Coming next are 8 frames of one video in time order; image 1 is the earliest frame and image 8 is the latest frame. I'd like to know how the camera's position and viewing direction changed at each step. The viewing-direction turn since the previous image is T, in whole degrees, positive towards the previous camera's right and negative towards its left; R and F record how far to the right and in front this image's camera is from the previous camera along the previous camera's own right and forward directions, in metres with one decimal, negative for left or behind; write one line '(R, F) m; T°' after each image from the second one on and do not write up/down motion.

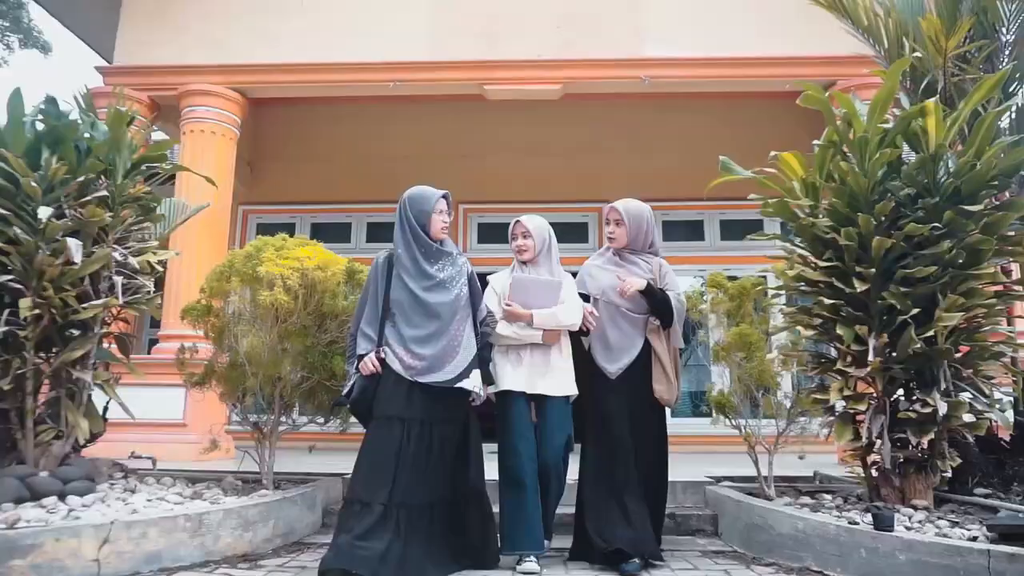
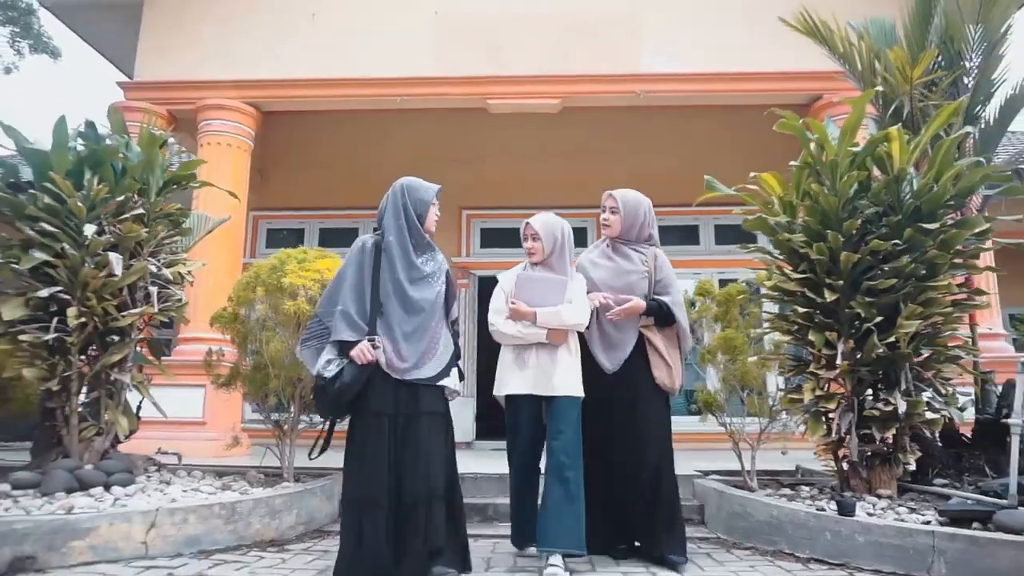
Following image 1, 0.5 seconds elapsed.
(0.0, -0.3) m; 0°
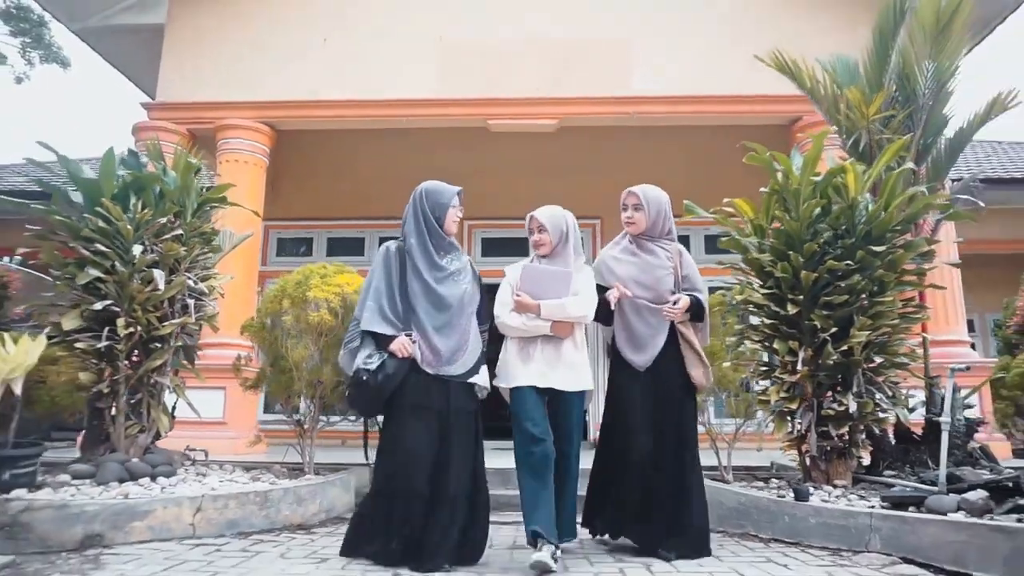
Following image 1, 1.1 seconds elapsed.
(0.0, -0.4) m; 0°
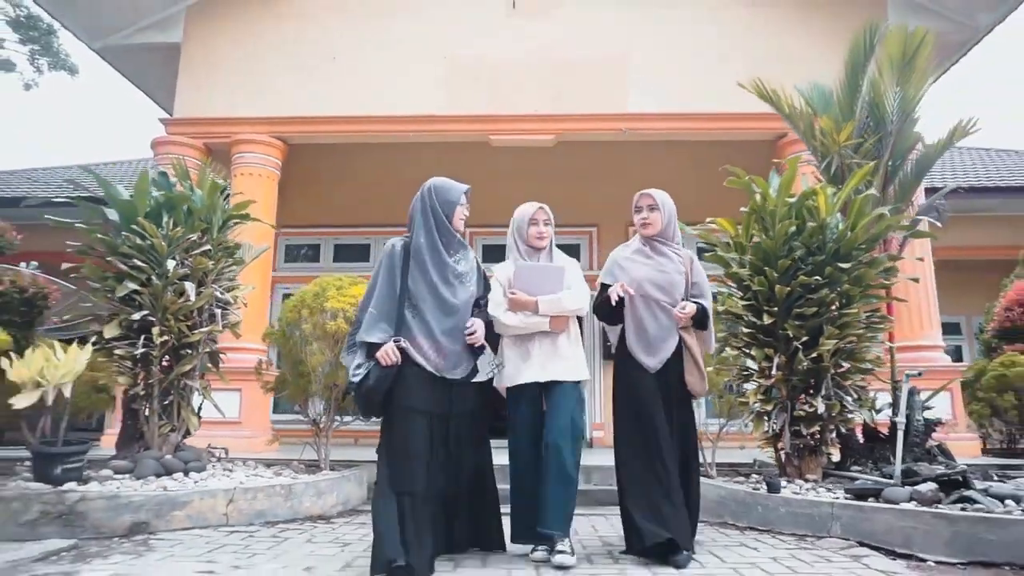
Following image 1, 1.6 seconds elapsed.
(0.0, -0.4) m; 0°
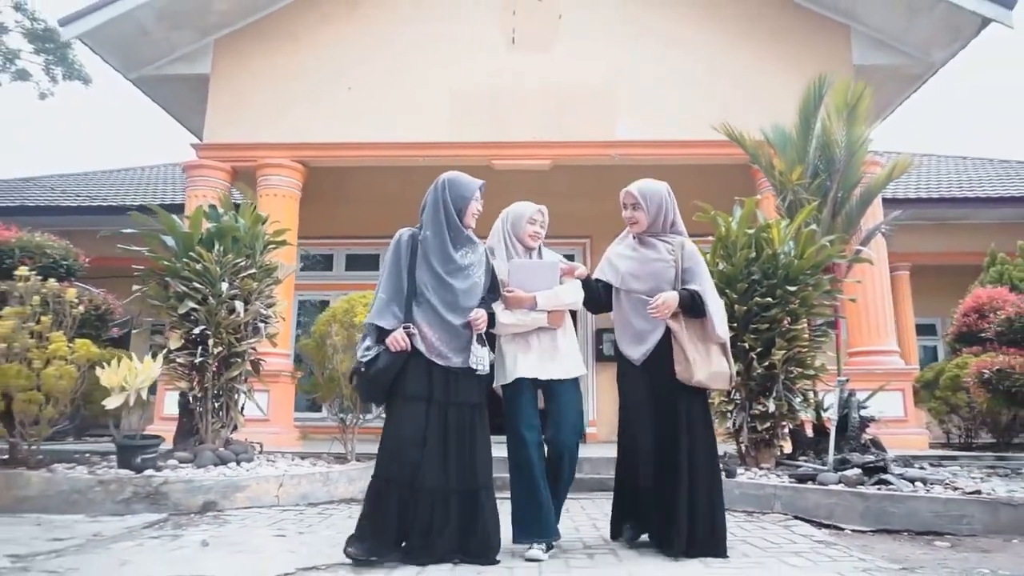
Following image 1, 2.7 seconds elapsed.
(0.0, -0.8) m; 0°
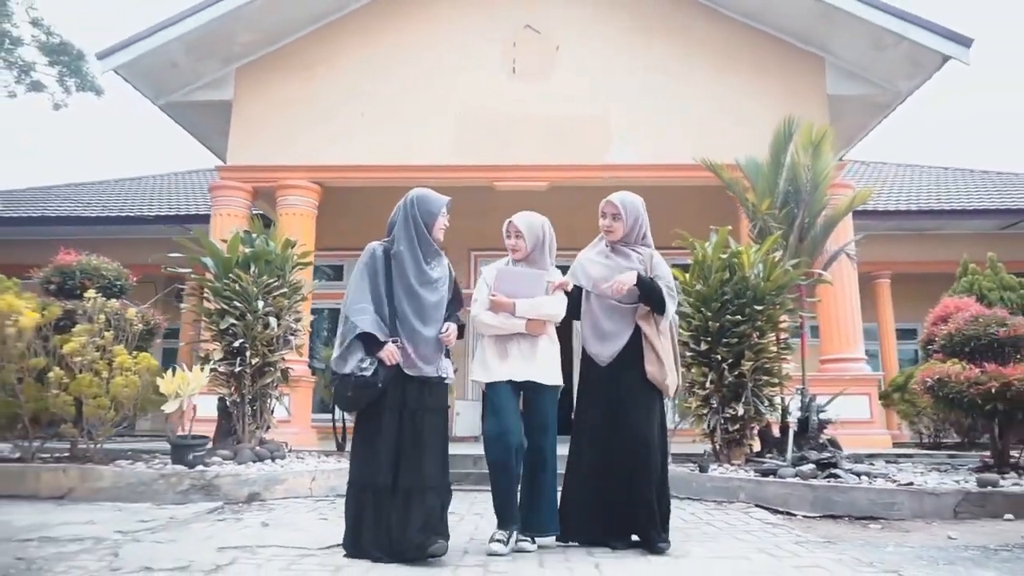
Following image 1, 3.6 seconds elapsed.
(0.0, -0.7) m; 0°
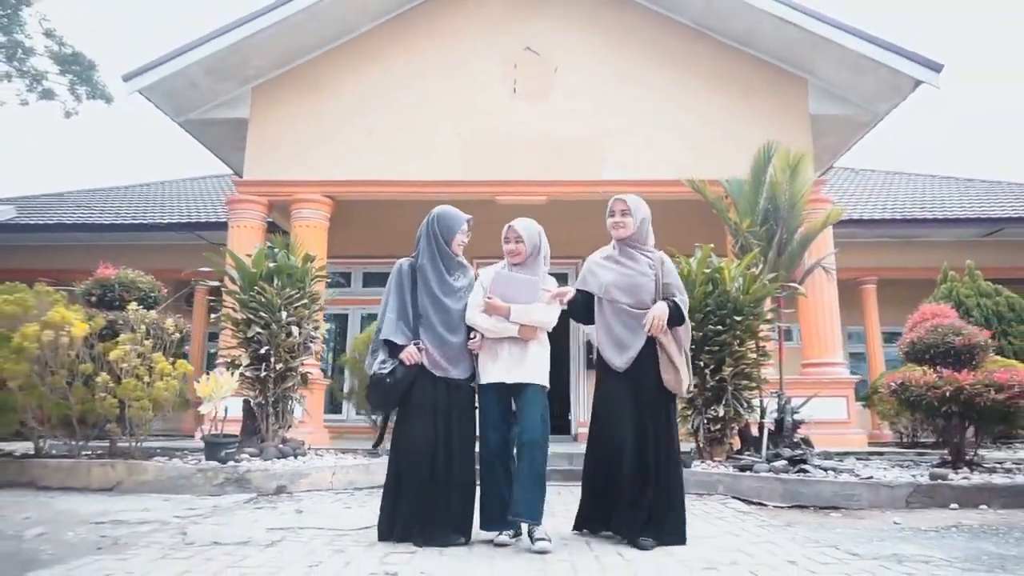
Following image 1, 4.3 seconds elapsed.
(0.0, -0.5) m; 0°
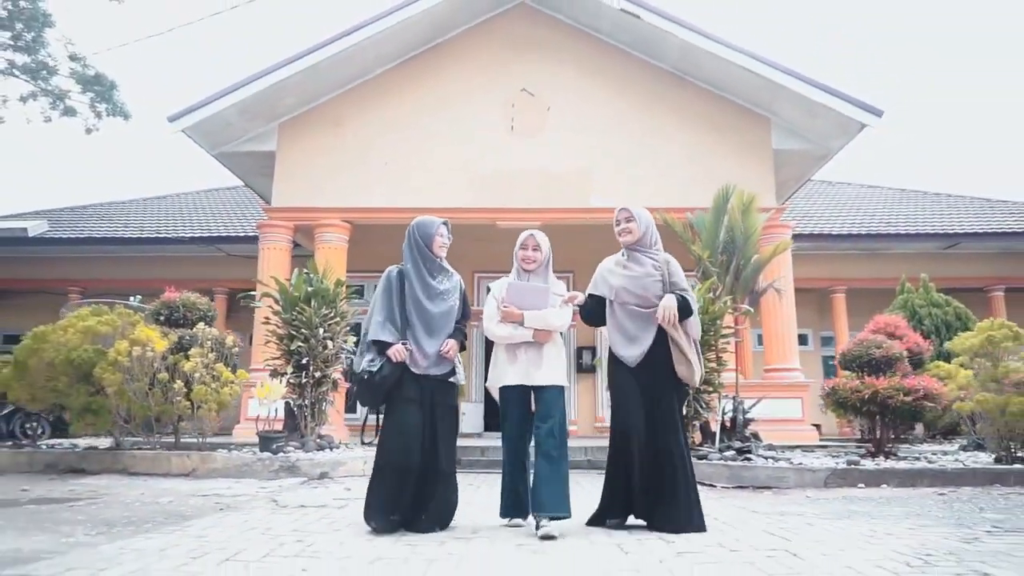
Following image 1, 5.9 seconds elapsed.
(0.0, -1.2) m; 0°
